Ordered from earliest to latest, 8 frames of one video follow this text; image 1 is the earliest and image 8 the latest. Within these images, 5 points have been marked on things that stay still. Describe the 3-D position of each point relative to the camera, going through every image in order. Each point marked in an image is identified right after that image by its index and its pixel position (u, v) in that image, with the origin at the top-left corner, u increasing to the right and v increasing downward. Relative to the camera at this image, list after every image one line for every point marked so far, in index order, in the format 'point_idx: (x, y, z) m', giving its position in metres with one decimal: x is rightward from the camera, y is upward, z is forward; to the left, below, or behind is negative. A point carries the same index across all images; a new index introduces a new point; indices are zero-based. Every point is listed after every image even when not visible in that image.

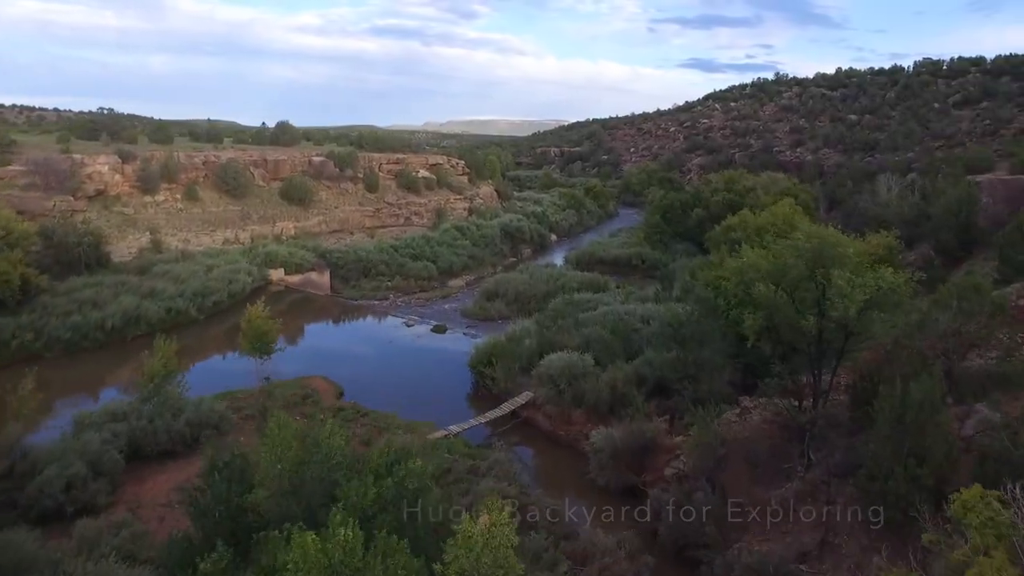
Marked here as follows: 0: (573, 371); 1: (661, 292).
0: (+0.9, -1.2, +11.3) m
1: (+3.3, -0.1, +17.9) m
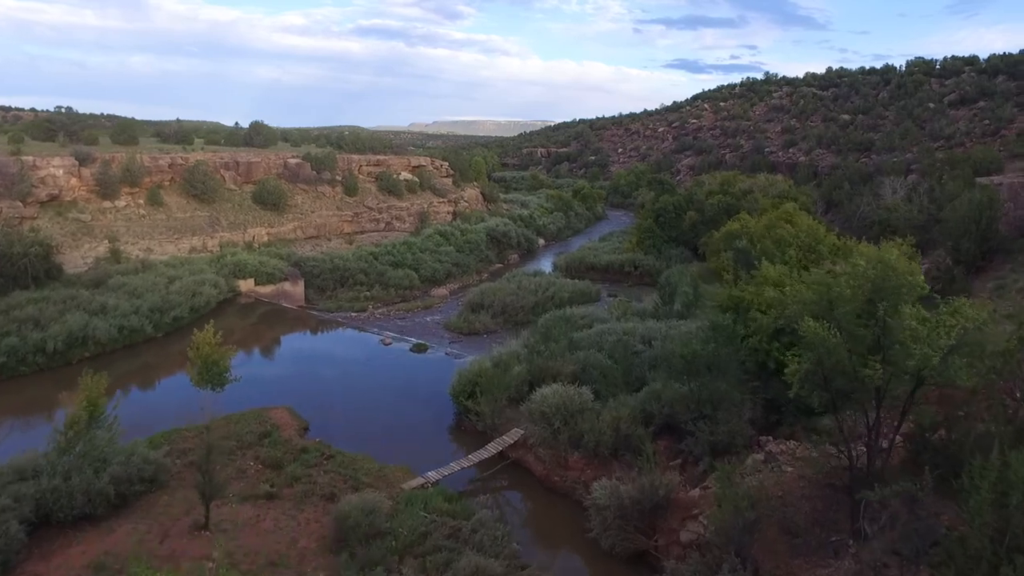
0: (+0.7, -1.5, +9.8) m
1: (+3.0, -0.4, +16.5) m
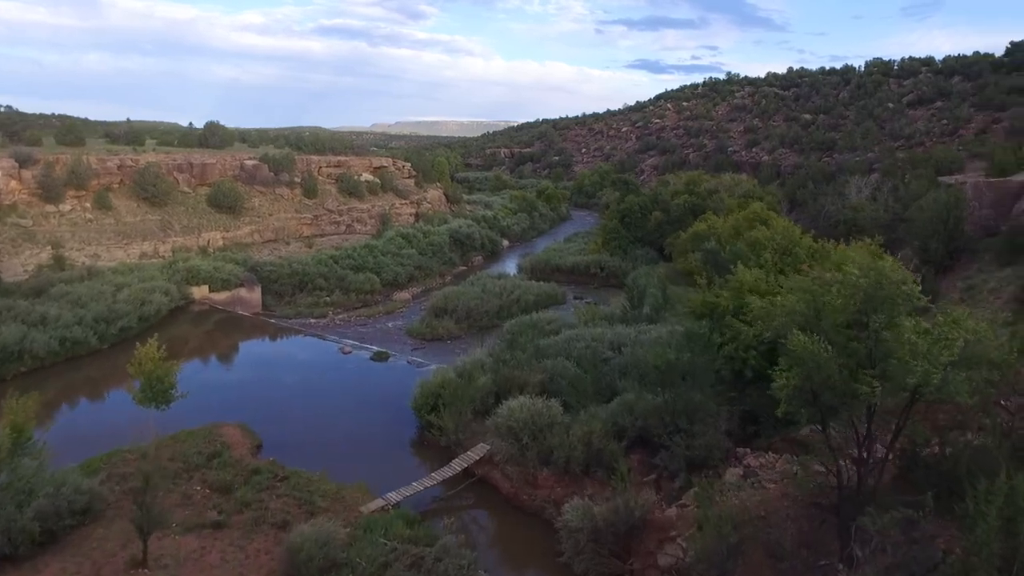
0: (+0.3, -1.5, +9.3) m
1: (+2.3, -0.4, +16.0) m
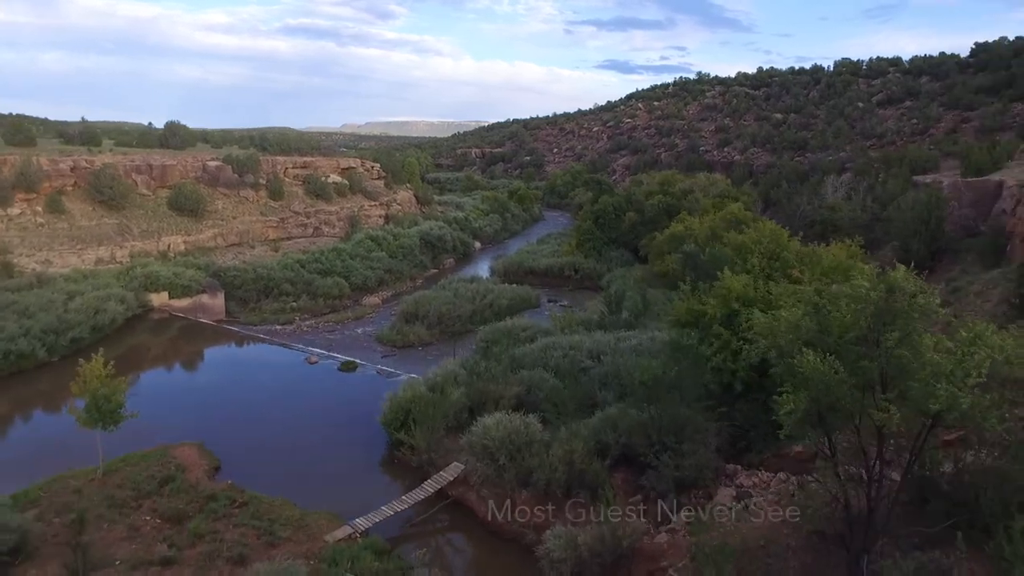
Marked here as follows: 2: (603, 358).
0: (0.0, -1.6, +8.8) m
1: (+1.8, -0.5, +15.5) m
2: (+1.3, -1.0, +11.9) m
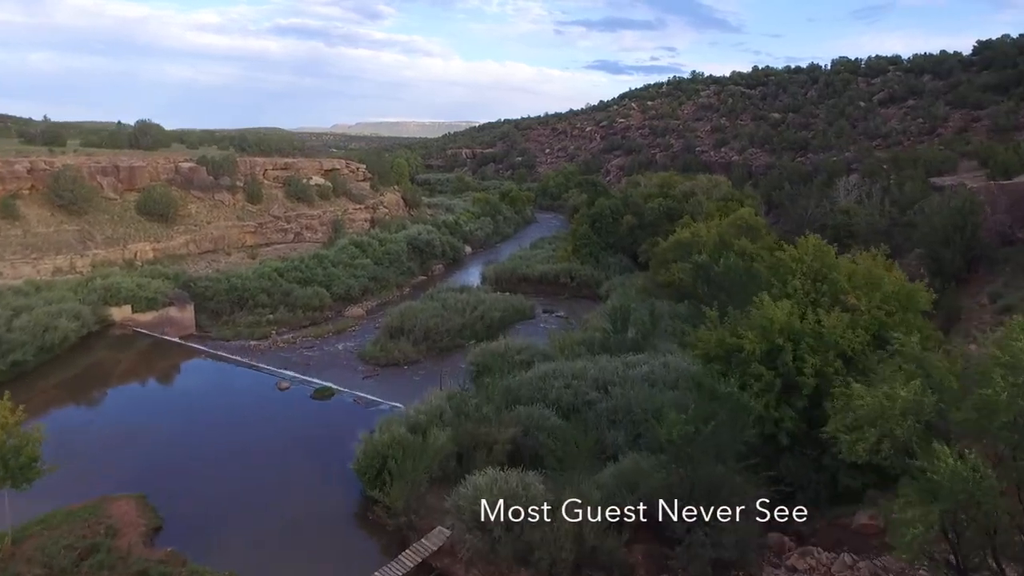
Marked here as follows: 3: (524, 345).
0: (0.0, -1.9, +7.2) m
1: (+1.7, -0.8, +14.0) m
2: (+1.3, -1.3, +10.4) m
3: (+0.2, -1.0, +13.6) m
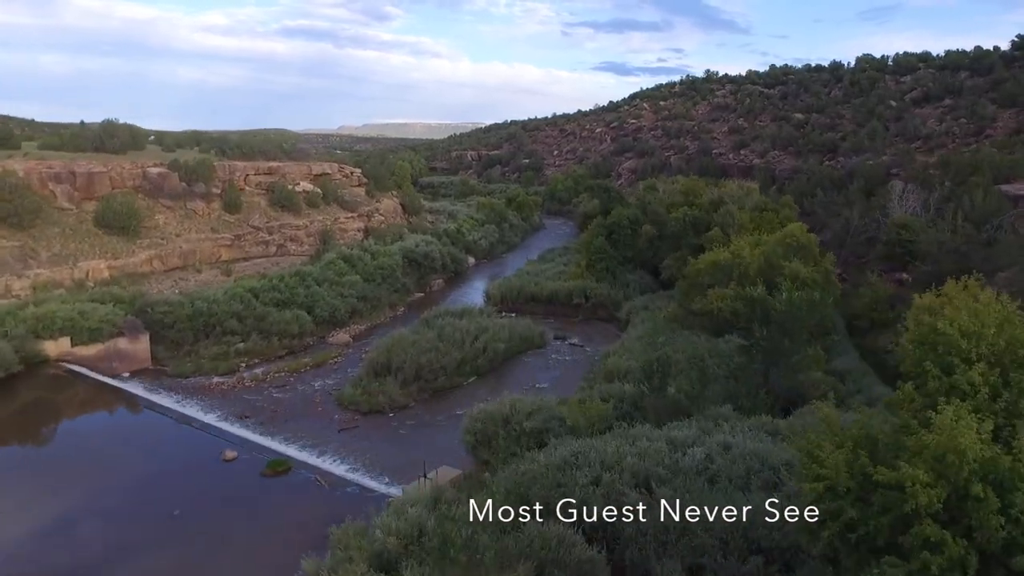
0: (+0.1, -2.5, +4.3) m
1: (+1.8, -1.4, +11.1) m
2: (+1.4, -1.9, +7.5) m
3: (+0.3, -1.6, +10.7) m
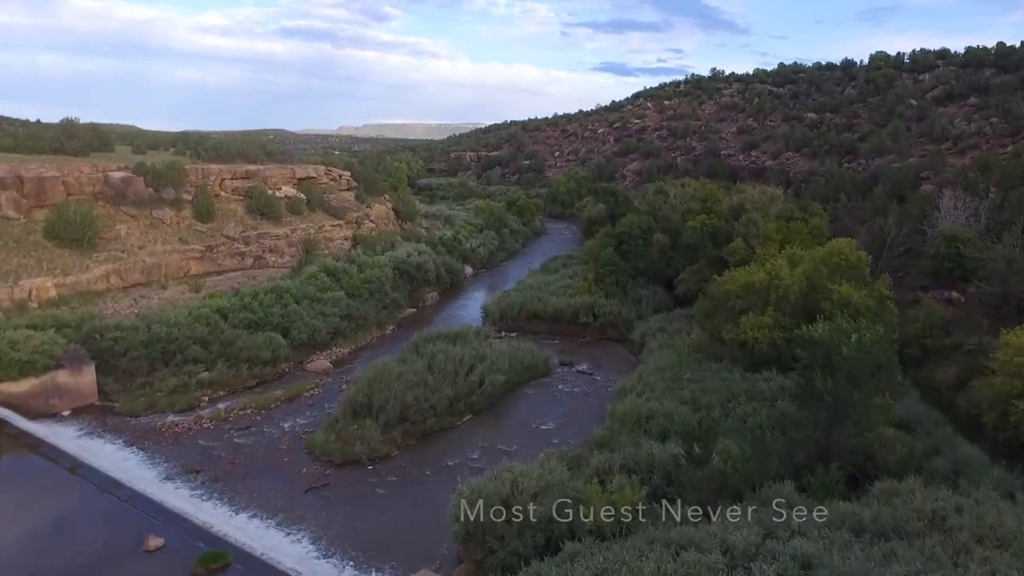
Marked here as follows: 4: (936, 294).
0: (+0.1, -2.9, +2.0) m
1: (+1.8, -1.8, +8.8) m
2: (+1.4, -2.3, +5.2) m
3: (+0.3, -2.0, +8.4) m
4: (+9.2, -0.1, +17.6) m
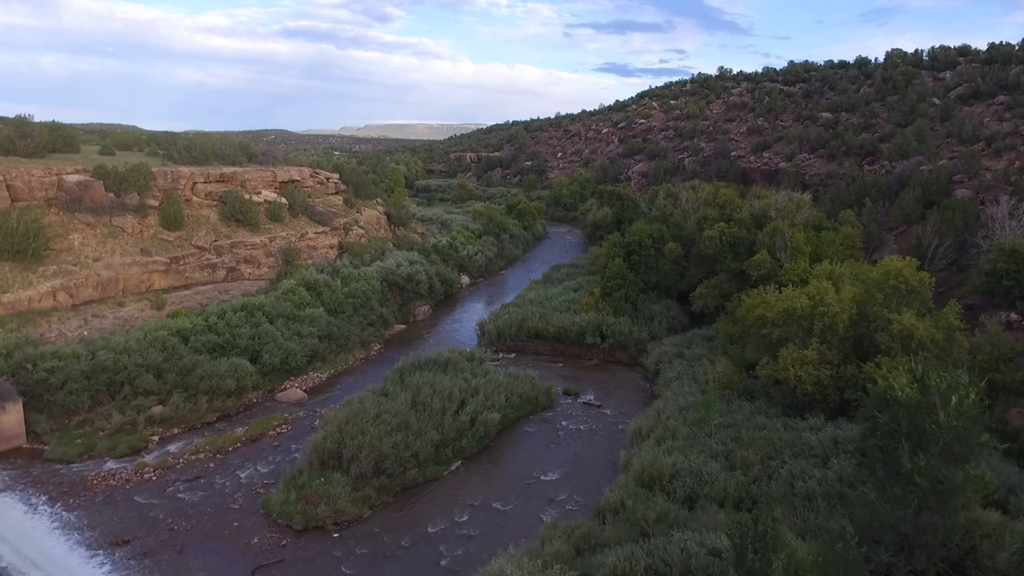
0: (0.0, -3.3, -0.1) m
1: (+1.8, -2.2, +6.7) m
2: (+1.3, -2.7, +3.1) m
3: (+0.3, -2.4, +6.3) m
4: (+9.2, -0.5, +15.4) m
